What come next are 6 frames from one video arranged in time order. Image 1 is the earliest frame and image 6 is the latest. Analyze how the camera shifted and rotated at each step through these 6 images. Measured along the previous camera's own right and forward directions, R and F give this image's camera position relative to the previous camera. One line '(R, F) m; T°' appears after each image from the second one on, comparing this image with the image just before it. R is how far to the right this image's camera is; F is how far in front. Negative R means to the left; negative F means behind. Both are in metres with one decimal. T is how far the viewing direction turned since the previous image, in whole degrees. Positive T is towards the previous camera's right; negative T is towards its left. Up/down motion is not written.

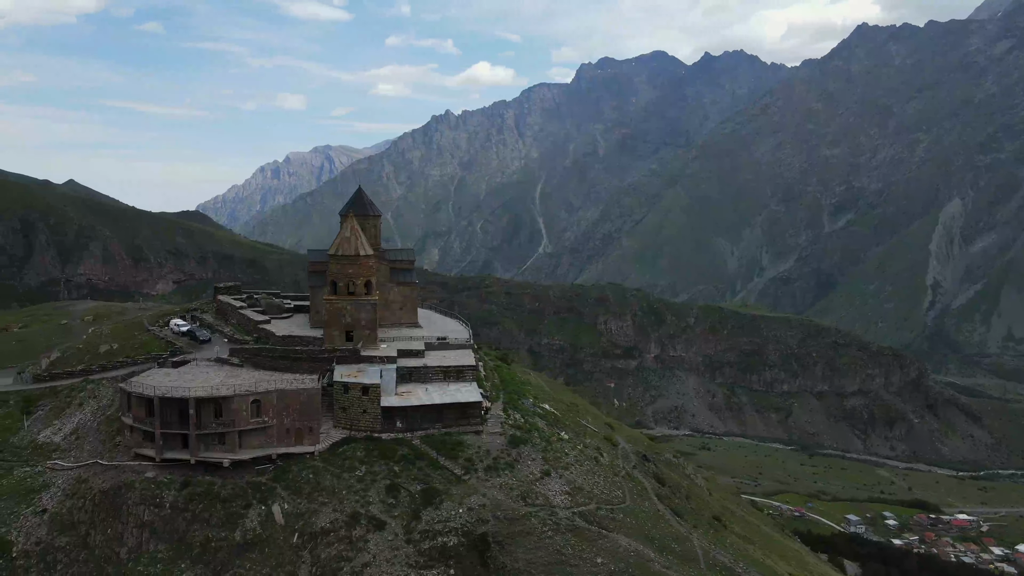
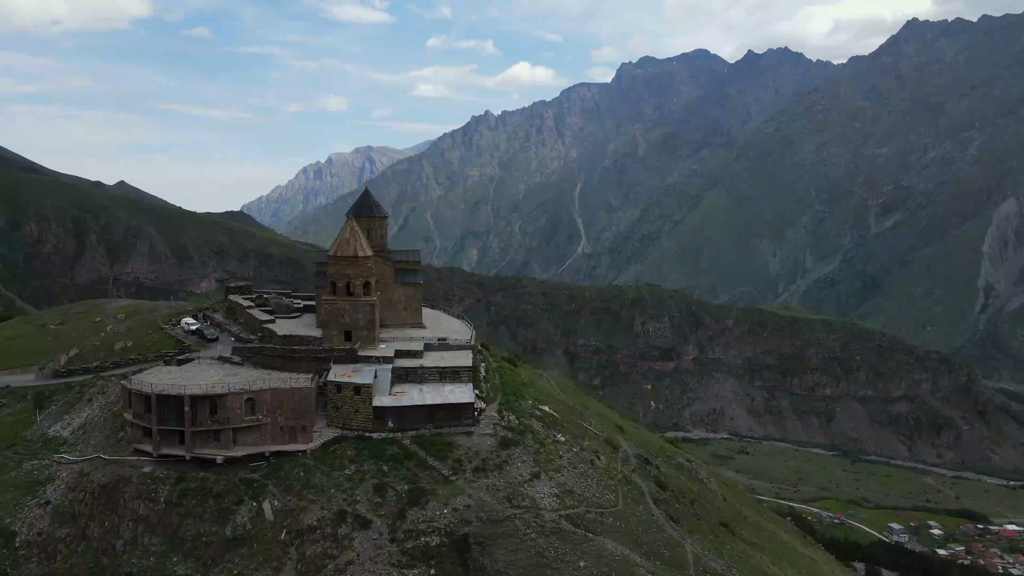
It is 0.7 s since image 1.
(+1.5, 0.0) m; -3°
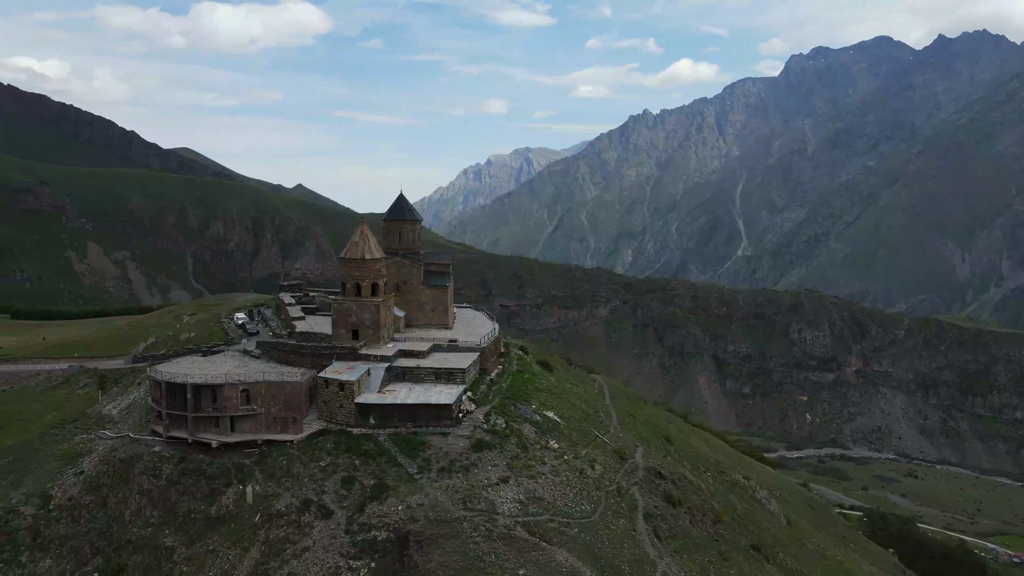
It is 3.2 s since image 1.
(+5.7, +0.5) m; -12°
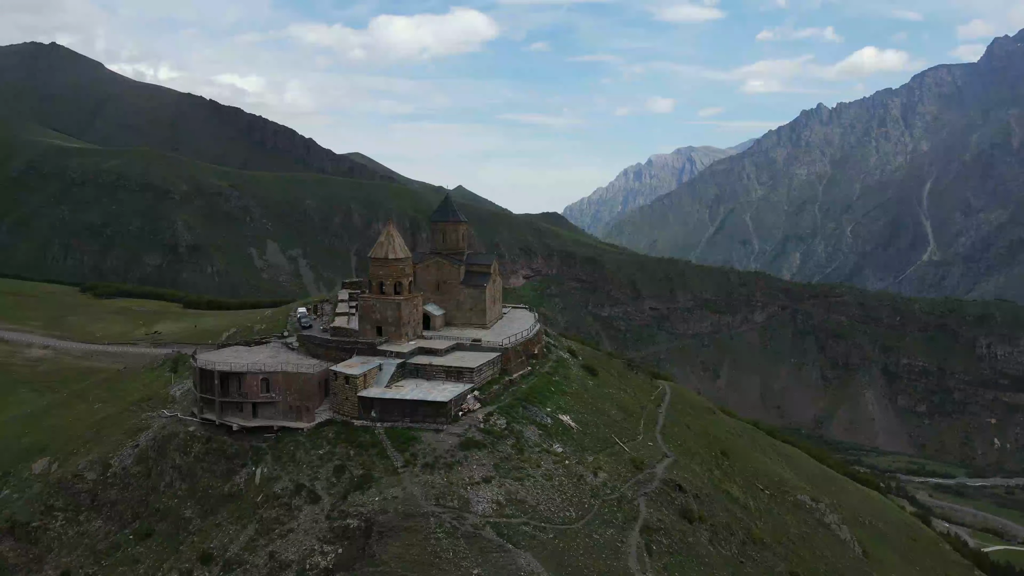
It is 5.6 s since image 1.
(+5.4, +0.5) m; -12°
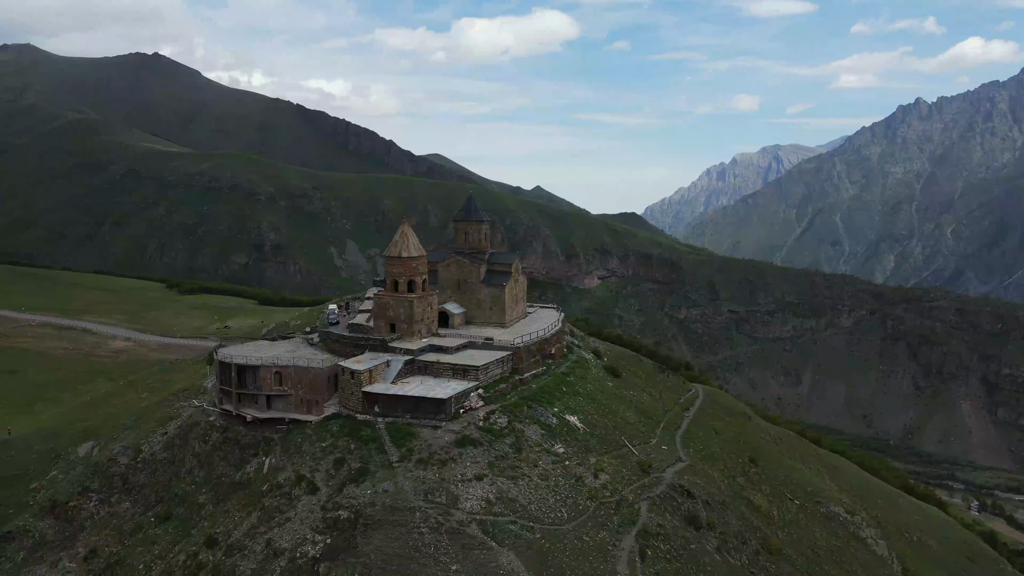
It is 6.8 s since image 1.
(+2.7, +0.1) m; -6°
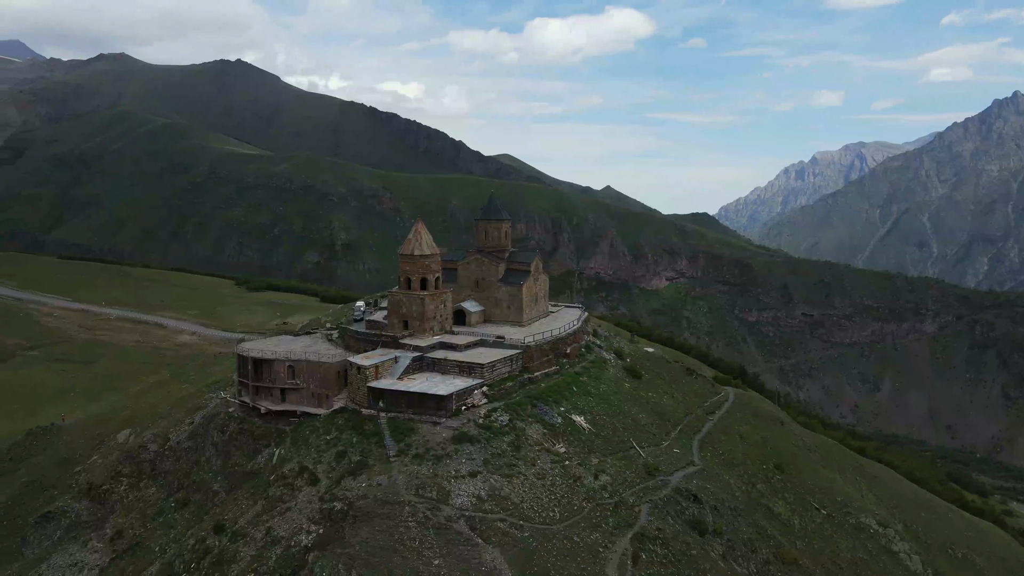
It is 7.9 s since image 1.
(+2.4, +0.1) m; -5°
